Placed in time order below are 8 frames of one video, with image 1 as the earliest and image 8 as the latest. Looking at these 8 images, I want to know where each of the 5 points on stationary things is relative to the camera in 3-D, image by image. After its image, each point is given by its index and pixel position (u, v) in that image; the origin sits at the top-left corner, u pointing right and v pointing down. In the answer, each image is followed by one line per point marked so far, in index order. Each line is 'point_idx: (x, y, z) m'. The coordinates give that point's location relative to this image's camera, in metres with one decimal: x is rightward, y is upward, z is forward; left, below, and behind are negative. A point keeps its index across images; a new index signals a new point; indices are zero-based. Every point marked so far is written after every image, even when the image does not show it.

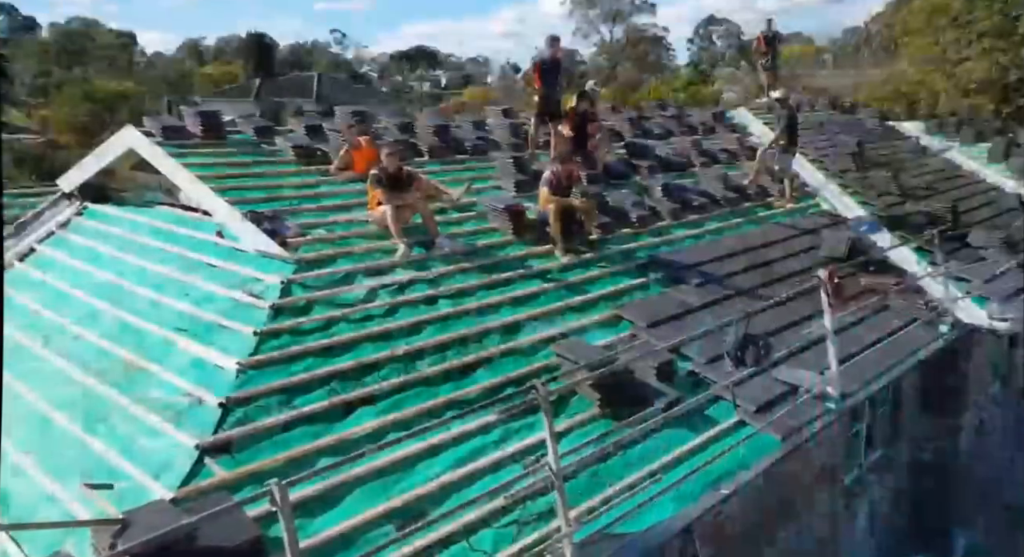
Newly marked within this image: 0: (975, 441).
0: (+5.5, -1.9, +9.8) m
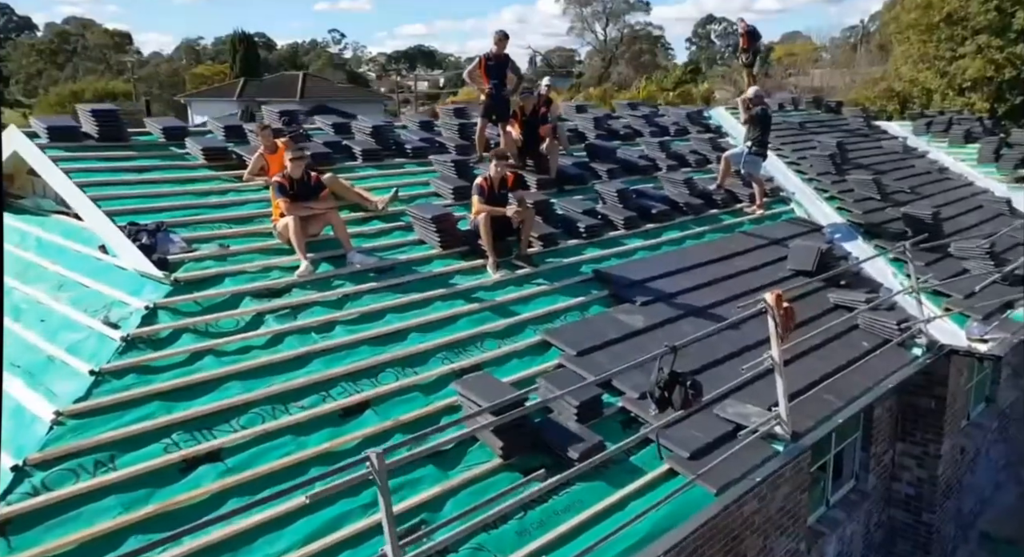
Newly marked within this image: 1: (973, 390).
0: (+4.9, -2.0, +9.1) m
1: (+5.1, -1.3, +9.4) m
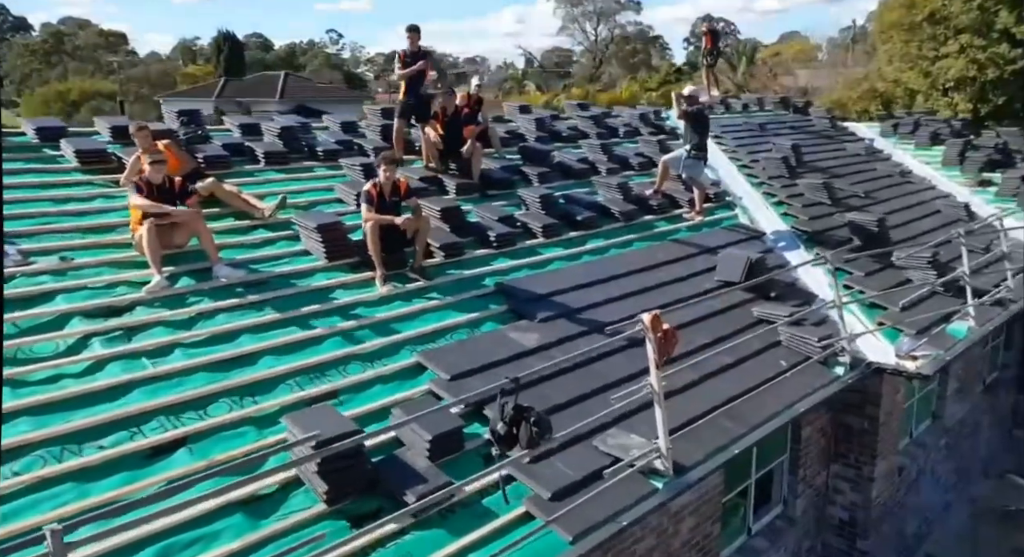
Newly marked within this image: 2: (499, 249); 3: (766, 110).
0: (+4.0, -2.2, +8.5) m
1: (+4.2, -1.4, +8.9) m
2: (-0.1, +0.3, +8.0) m
3: (+5.6, +3.7, +18.3) m
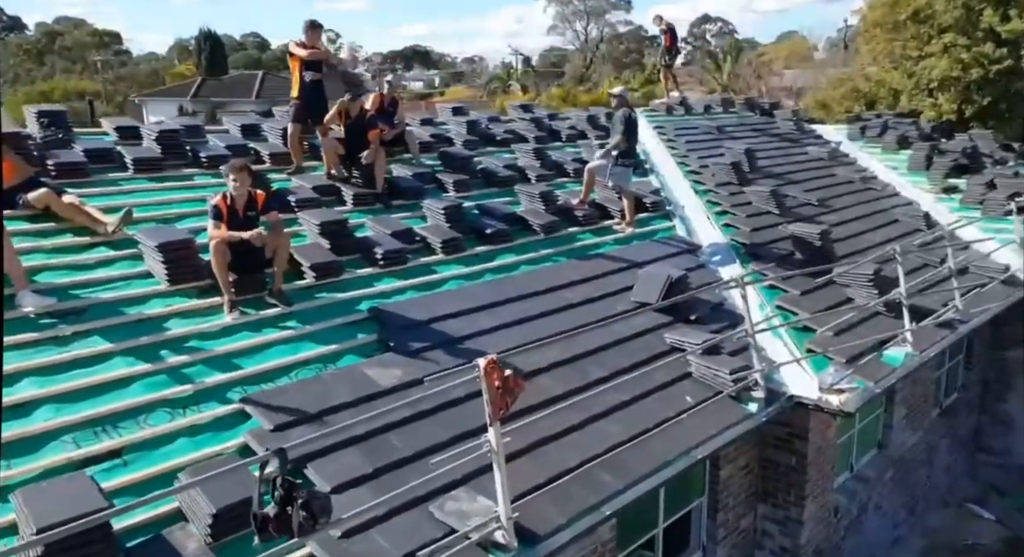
0: (+3.0, -2.3, +7.8) m
1: (+3.3, -1.6, +8.1) m
2: (-1.1, +0.1, +7.2) m
3: (+4.6, +3.5, +17.5) m
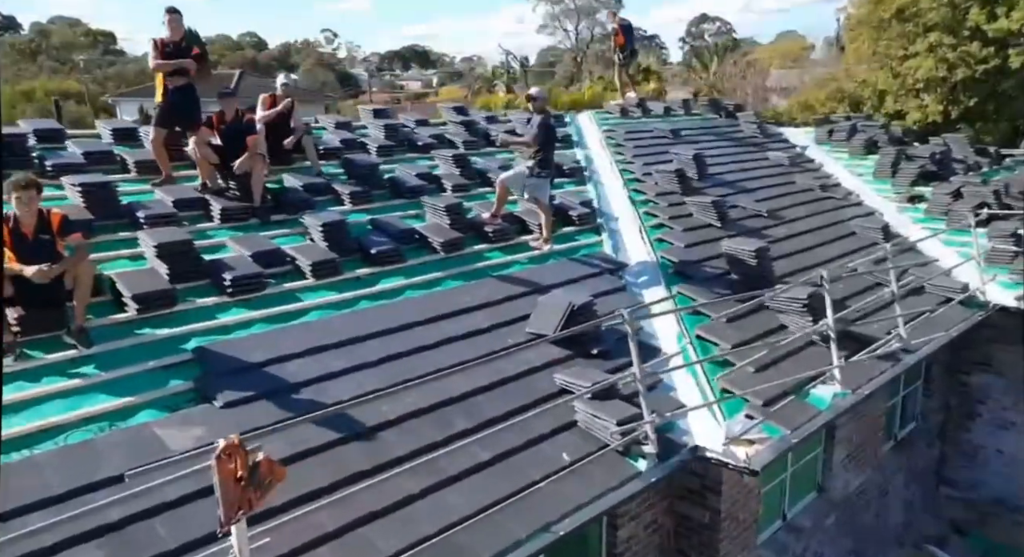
0: (+2.0, -2.6, +6.8) m
1: (+2.3, -1.8, +7.2) m
2: (-2.1, -0.1, +6.2) m
3: (+3.6, +3.3, +16.6) m
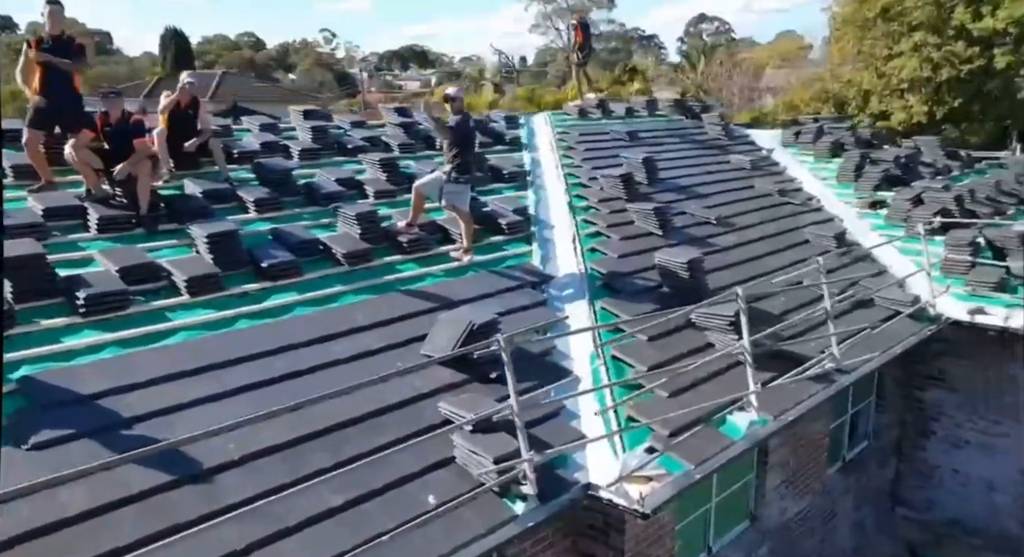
0: (+1.2, -2.7, +6.3) m
1: (+1.5, -1.9, +6.7) m
2: (-2.8, -0.3, +5.7) m
3: (+2.8, +3.2, +16.1) m
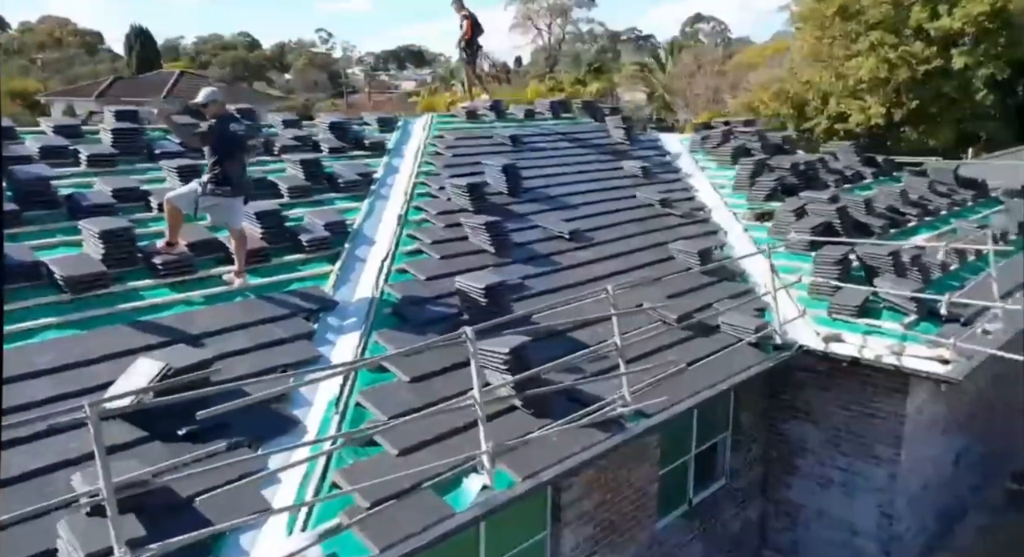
0: (-0.6, -2.9, +5.4) m
1: (-0.4, -2.1, +5.7) m
2: (-4.7, -0.5, +4.7) m
3: (+0.9, +2.9, +15.2) m
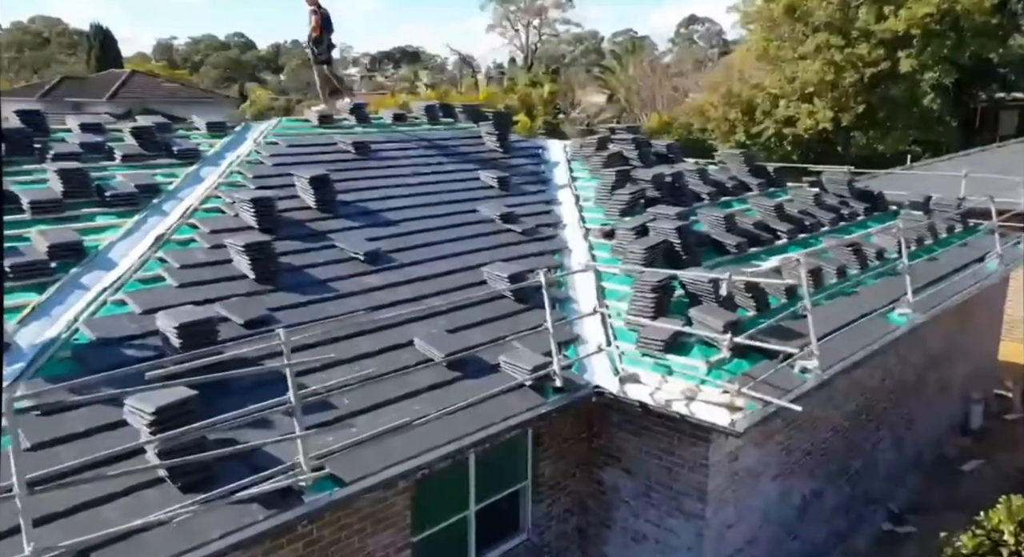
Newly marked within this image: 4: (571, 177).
0: (-2.7, -3.2, +4.3) m
1: (-2.5, -2.4, +4.6) m
2: (-6.8, -0.7, +3.6) m
3: (-1.3, +2.6, +14.1) m
4: (+0.8, +1.5, +12.4) m
